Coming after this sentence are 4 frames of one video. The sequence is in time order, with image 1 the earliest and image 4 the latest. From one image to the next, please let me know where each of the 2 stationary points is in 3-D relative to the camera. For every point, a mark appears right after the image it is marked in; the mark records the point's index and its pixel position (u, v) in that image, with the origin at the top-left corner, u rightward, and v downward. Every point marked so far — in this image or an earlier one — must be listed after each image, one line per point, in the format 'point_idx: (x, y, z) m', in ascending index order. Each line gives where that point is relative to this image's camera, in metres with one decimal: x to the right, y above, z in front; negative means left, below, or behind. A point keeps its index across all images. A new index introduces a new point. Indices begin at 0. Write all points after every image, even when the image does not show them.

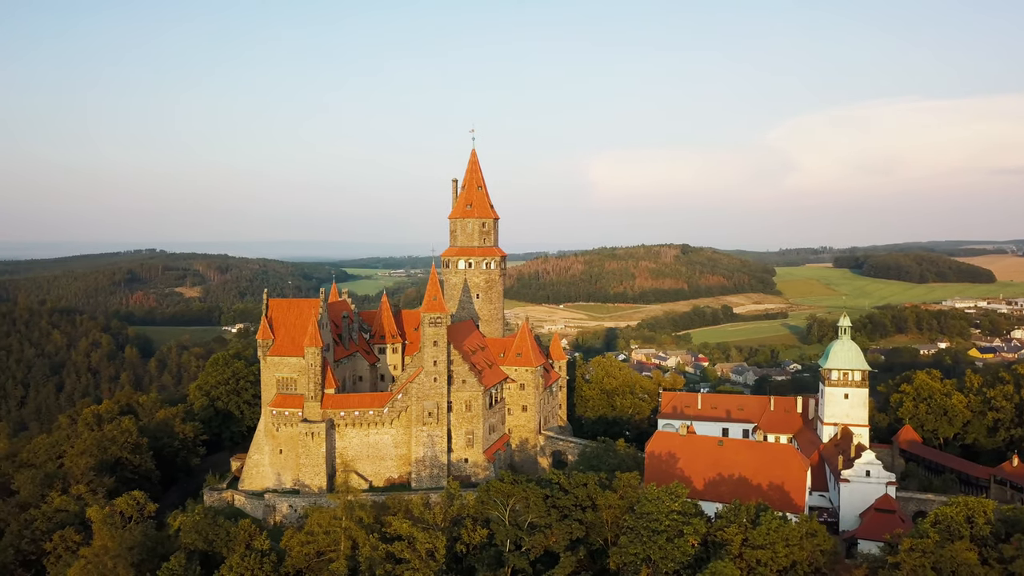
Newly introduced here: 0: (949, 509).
0: (+12.0, -6.1, +20.2) m
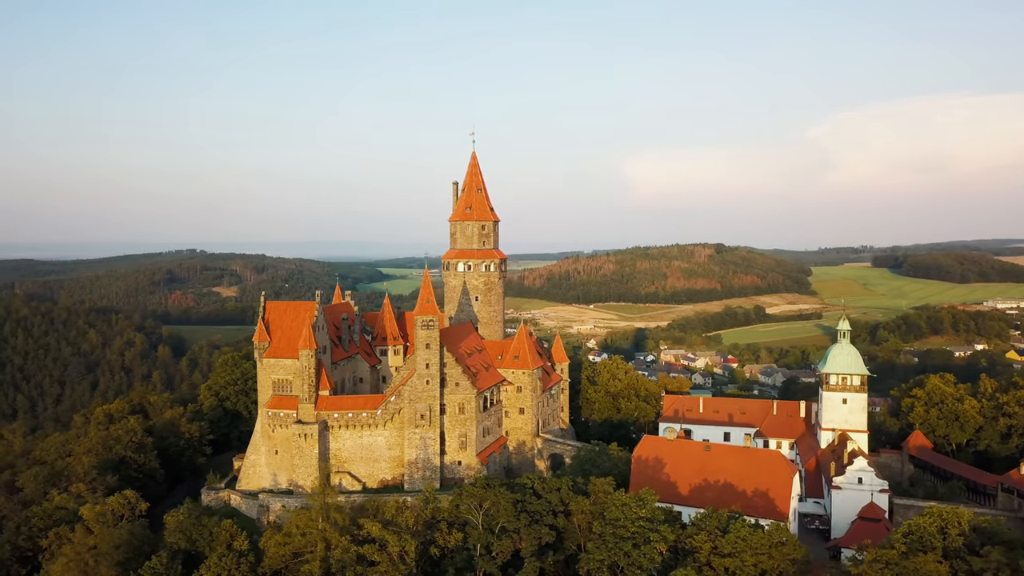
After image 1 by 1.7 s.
0: (+11.1, -6.3, +19.7) m
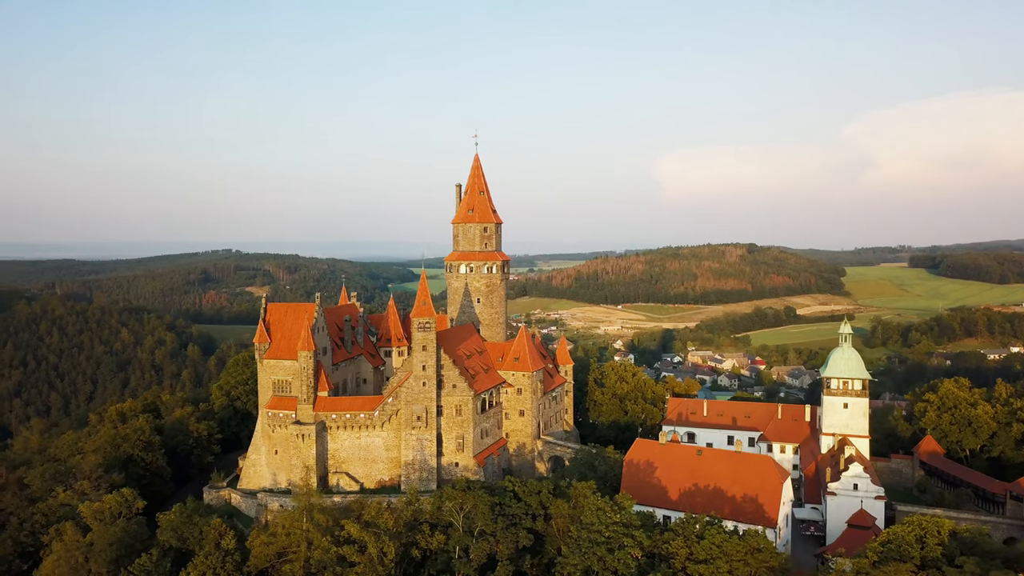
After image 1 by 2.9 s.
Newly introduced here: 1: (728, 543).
0: (+10.3, -6.4, +19.4) m
1: (+5.8, -6.9, +19.8) m
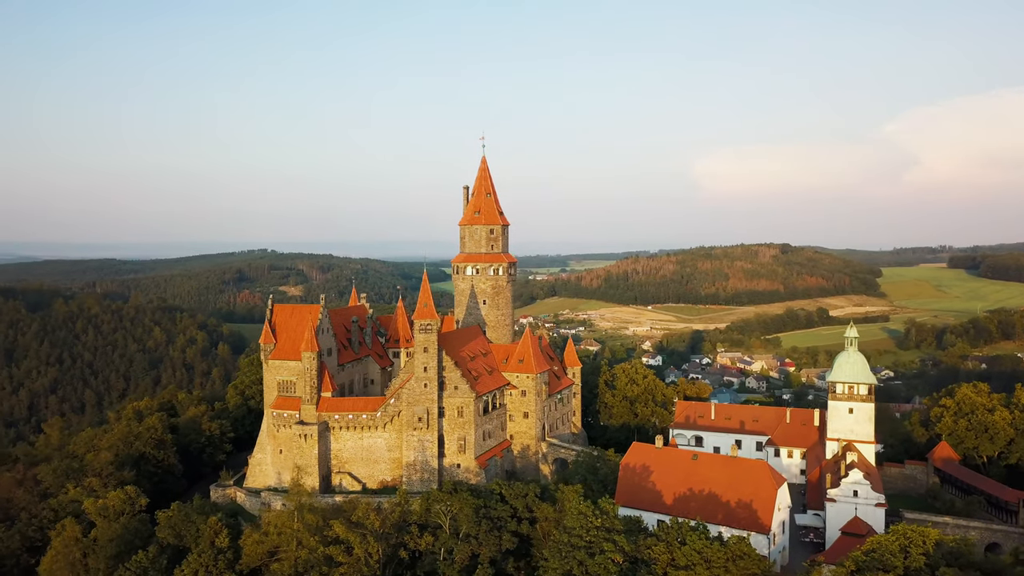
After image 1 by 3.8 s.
0: (+9.7, -6.5, +19.0) m
1: (+5.3, -7.0, +19.7) m
